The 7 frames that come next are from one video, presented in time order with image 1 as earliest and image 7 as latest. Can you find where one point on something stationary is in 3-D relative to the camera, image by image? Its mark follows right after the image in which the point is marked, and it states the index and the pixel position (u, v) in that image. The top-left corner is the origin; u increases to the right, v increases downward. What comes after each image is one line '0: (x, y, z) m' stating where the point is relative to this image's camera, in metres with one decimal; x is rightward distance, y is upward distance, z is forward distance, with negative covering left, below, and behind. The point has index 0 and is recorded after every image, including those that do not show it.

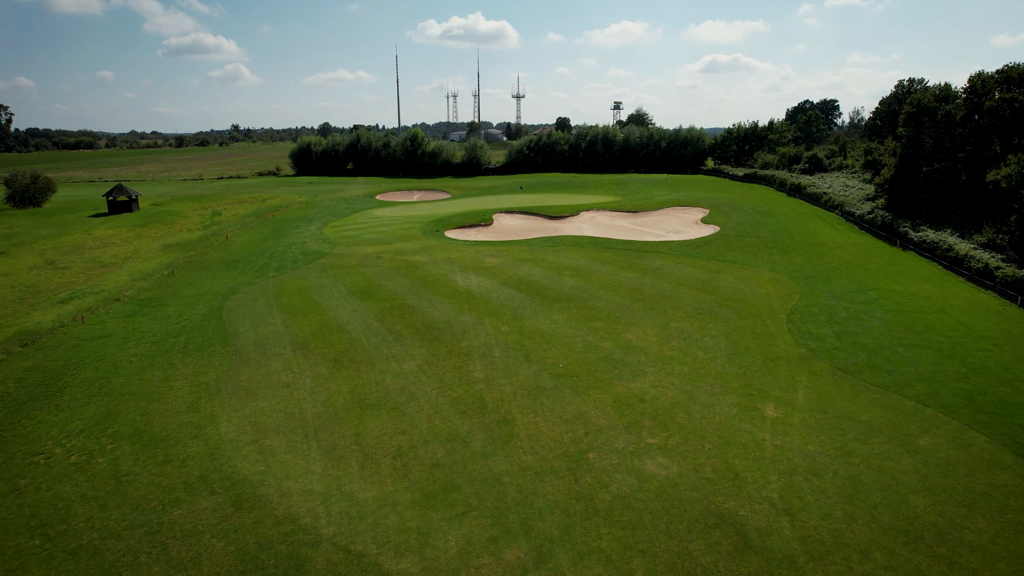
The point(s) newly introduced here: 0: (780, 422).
0: (+7.2, -3.6, +15.7) m
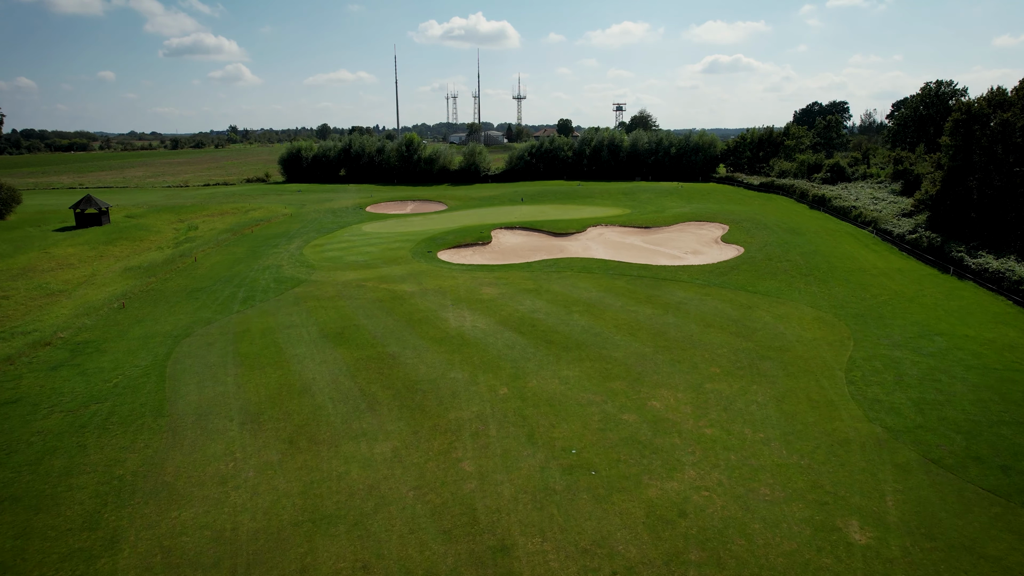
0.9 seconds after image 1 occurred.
0: (+7.2, -5.3, +11.6) m
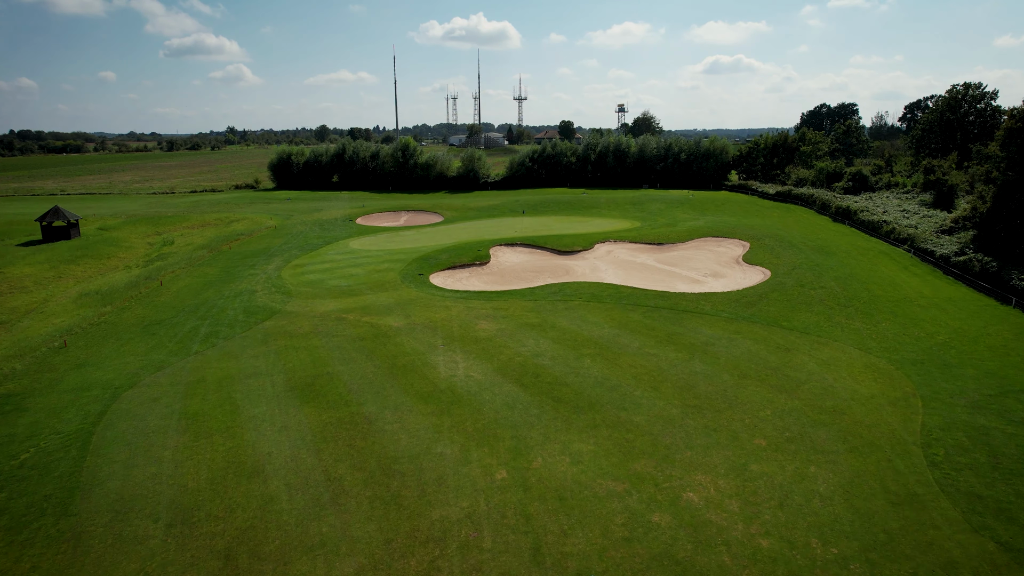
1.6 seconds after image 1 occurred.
0: (+7.2, -6.9, +7.9) m
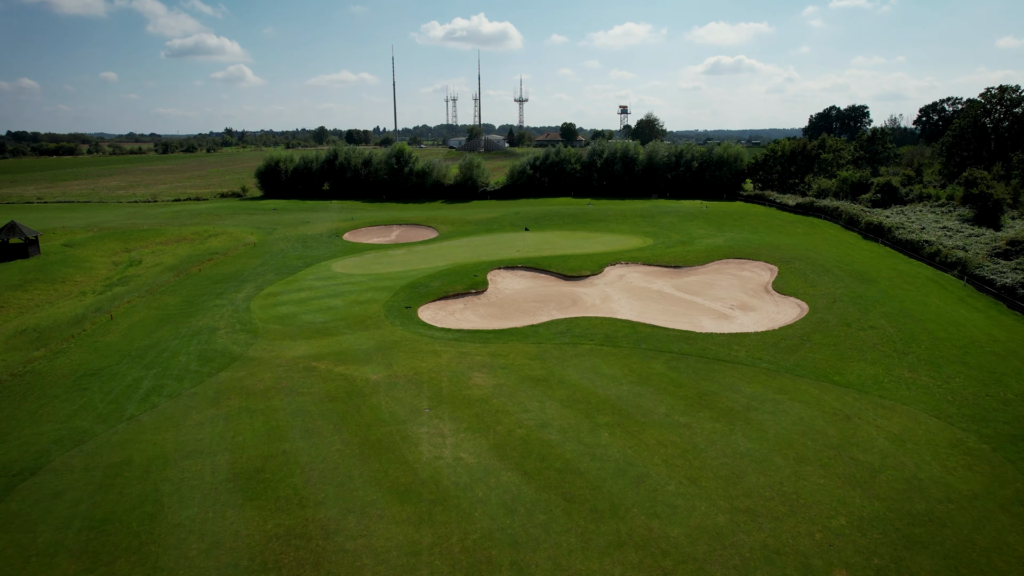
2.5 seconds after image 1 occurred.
0: (+7.2, -8.6, +3.8) m
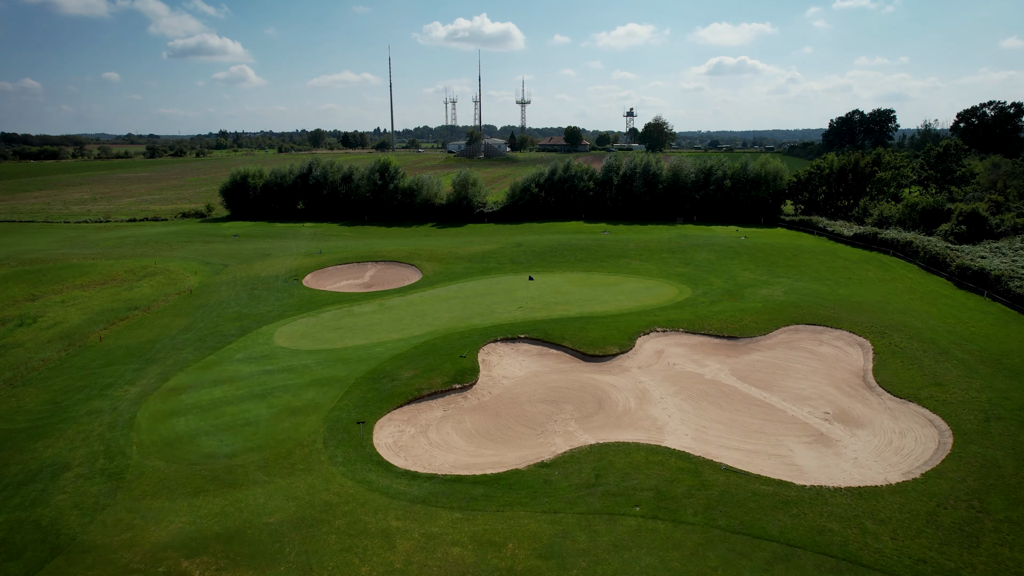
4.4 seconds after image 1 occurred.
0: (+7.1, -12.3, -5.5) m
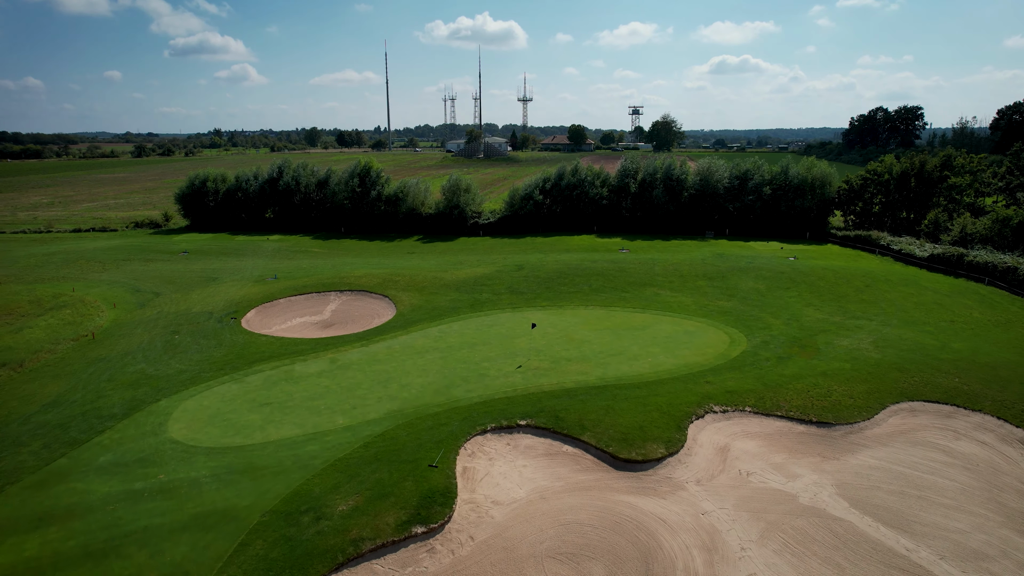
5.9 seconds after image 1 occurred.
0: (+6.9, -14.5, -14.0) m
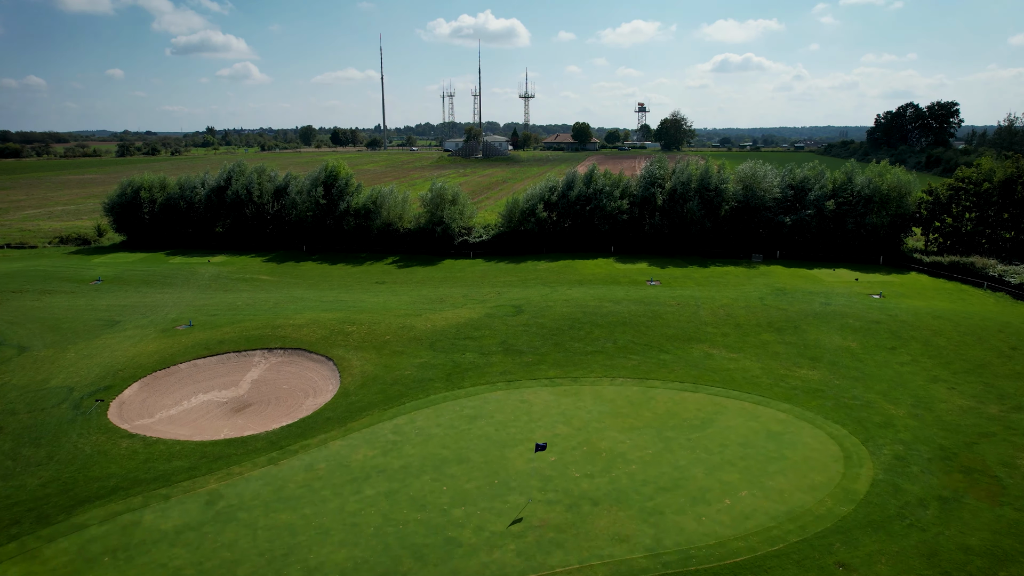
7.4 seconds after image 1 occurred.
0: (+6.4, -17.1, -23.7) m
